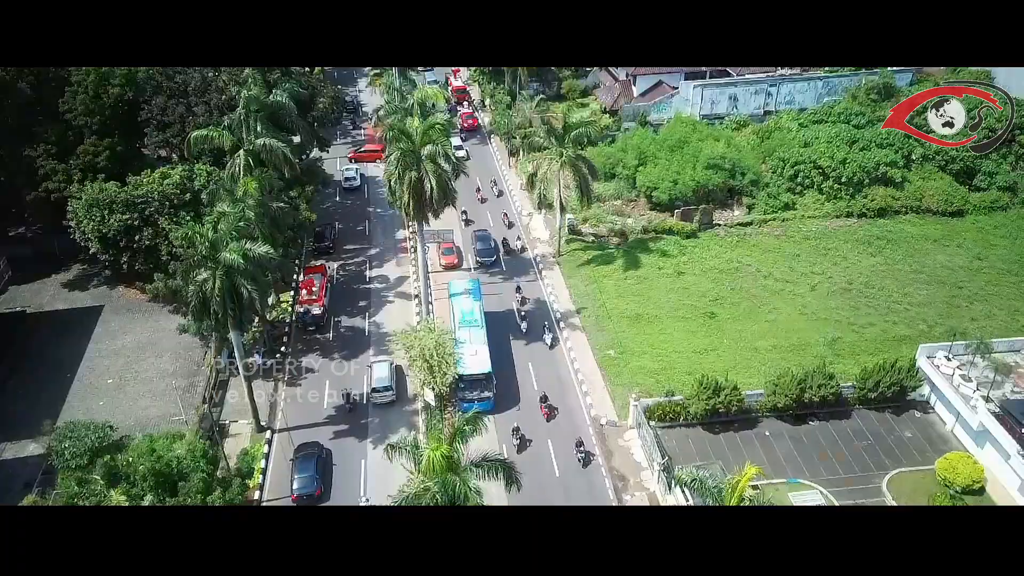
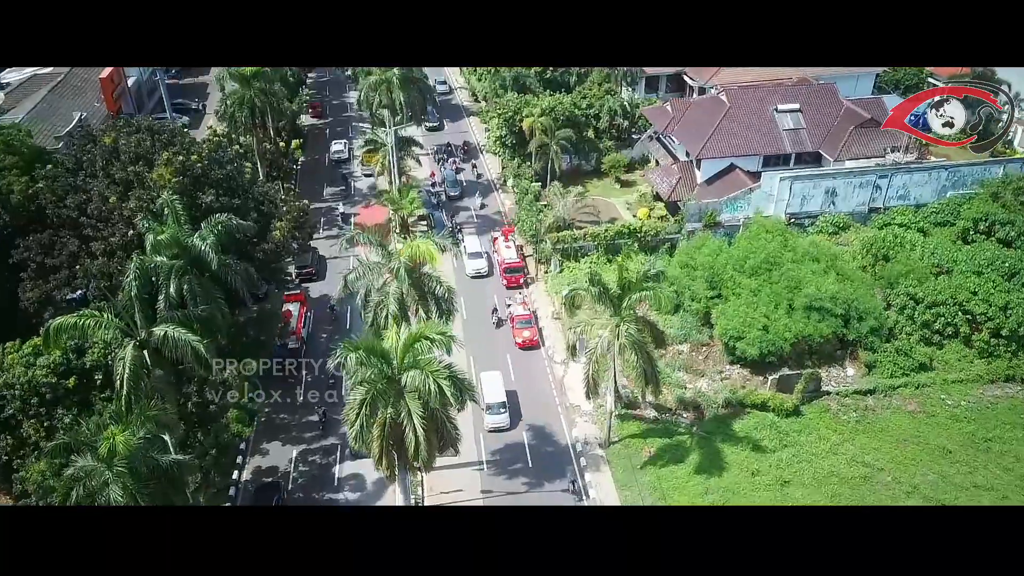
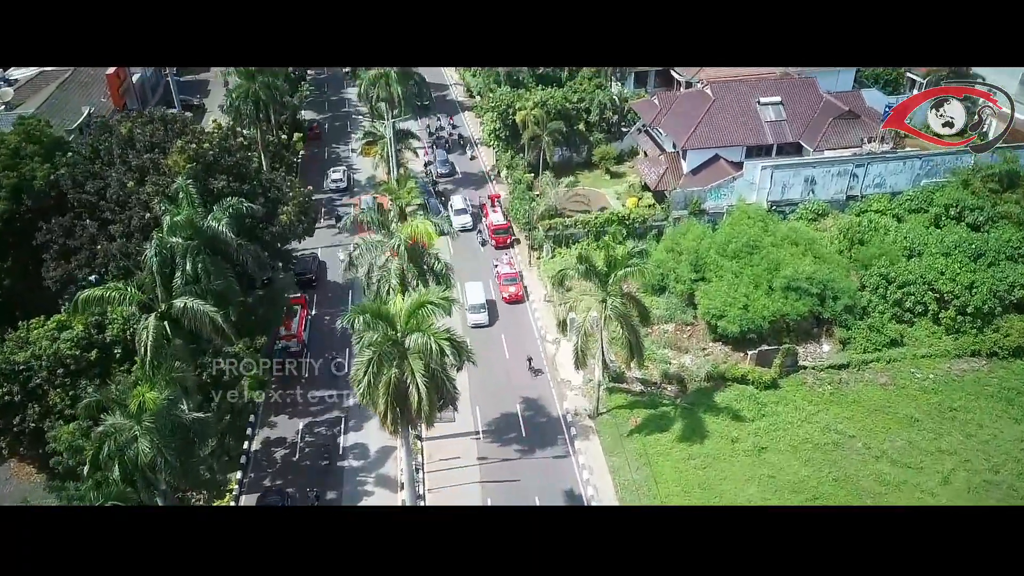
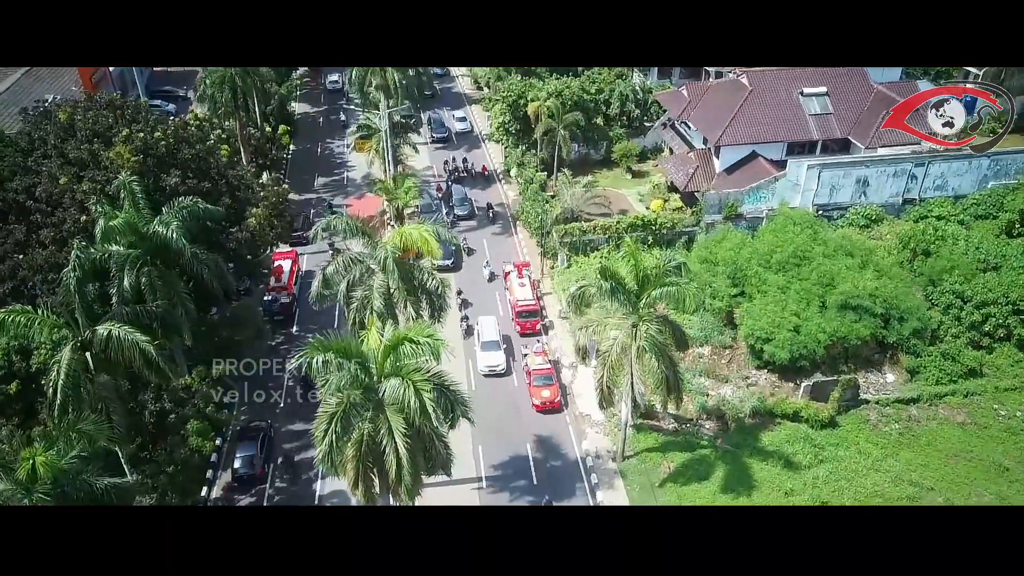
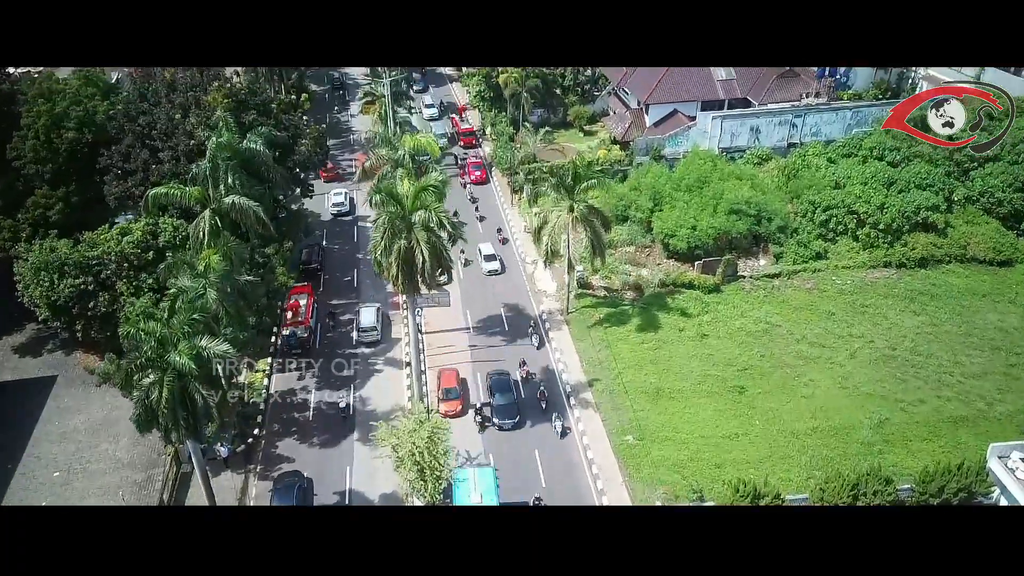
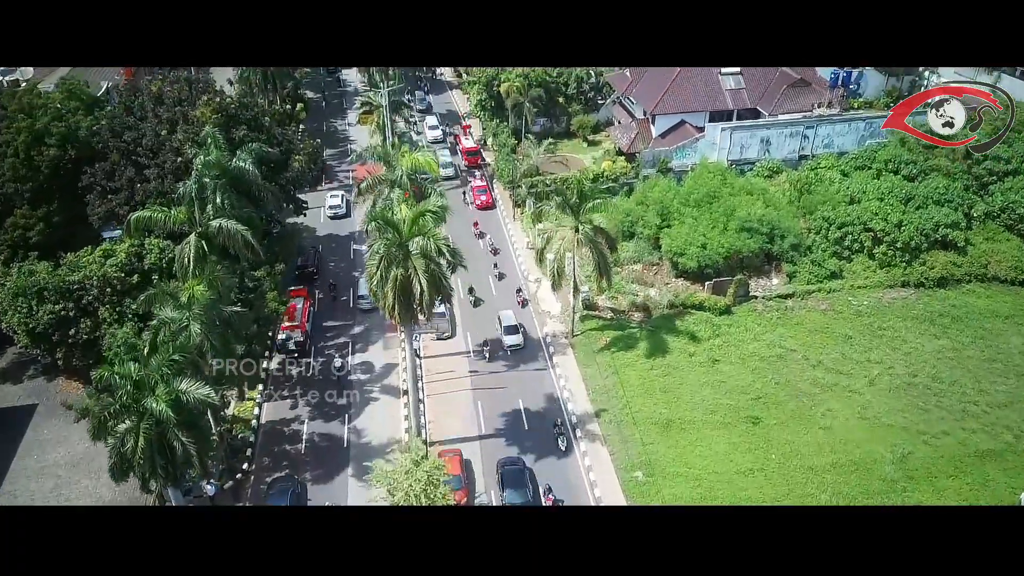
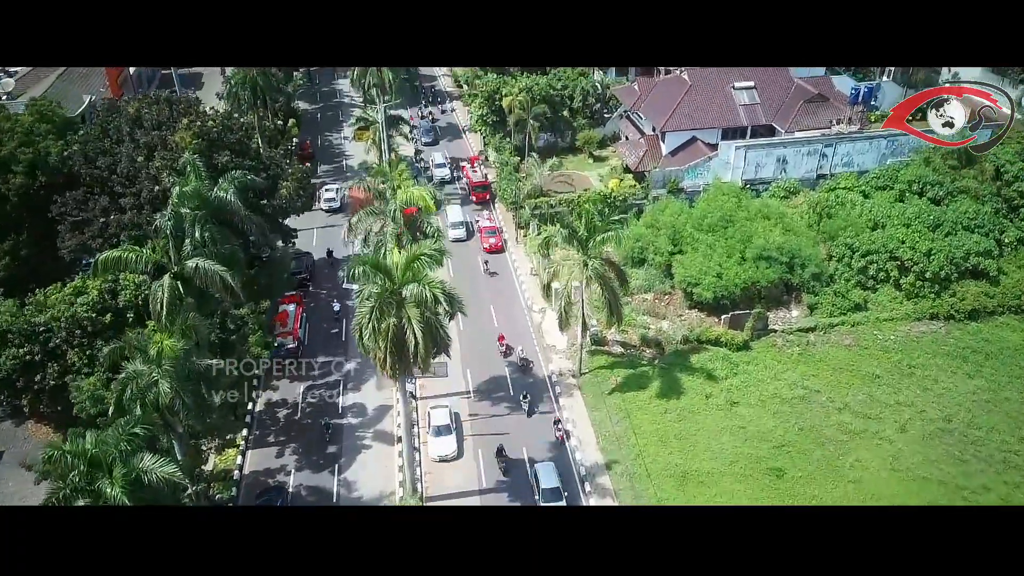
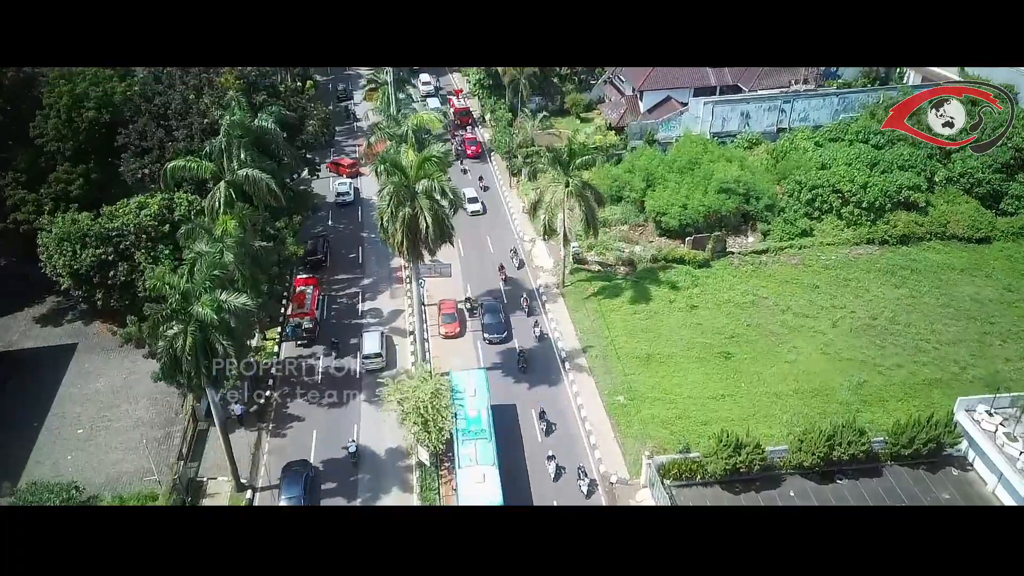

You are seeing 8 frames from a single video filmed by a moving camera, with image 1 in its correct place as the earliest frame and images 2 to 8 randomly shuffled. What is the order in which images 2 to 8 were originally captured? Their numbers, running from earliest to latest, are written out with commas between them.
8, 5, 6, 7, 3, 2, 4
